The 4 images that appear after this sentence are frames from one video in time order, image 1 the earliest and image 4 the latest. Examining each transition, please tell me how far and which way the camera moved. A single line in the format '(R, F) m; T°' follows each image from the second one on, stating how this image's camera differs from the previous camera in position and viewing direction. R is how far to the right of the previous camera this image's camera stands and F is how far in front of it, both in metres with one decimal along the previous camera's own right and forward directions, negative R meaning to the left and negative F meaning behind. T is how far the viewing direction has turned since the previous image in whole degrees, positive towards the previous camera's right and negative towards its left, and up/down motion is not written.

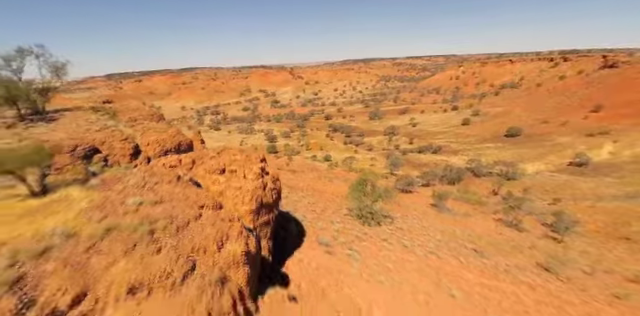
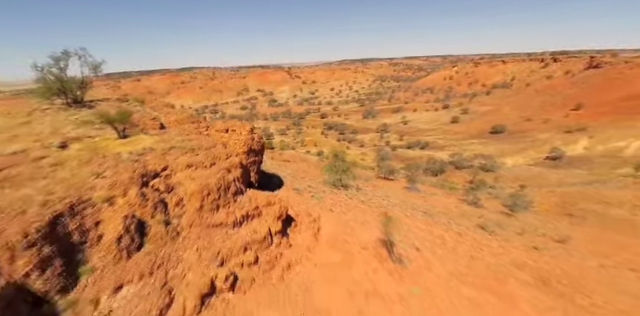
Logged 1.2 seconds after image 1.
(+0.6, -2.2) m; 0°
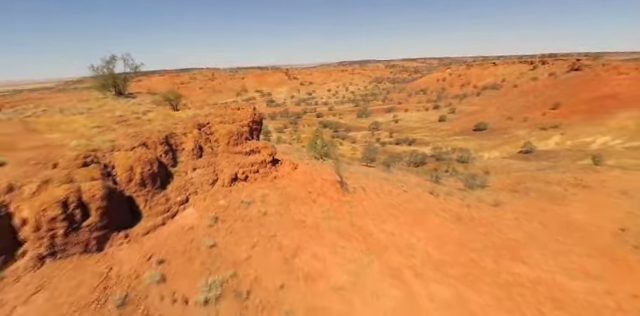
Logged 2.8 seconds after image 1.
(+0.6, -3.2) m; 0°
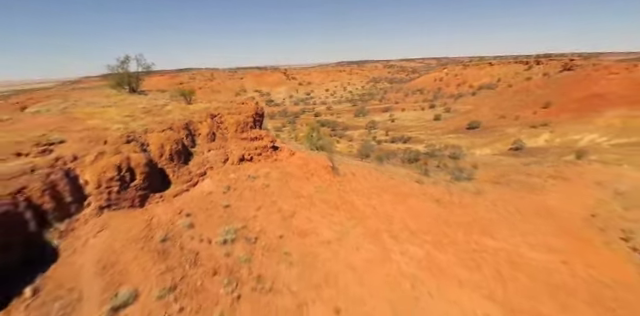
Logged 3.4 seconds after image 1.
(+0.2, -1.3) m; 0°
